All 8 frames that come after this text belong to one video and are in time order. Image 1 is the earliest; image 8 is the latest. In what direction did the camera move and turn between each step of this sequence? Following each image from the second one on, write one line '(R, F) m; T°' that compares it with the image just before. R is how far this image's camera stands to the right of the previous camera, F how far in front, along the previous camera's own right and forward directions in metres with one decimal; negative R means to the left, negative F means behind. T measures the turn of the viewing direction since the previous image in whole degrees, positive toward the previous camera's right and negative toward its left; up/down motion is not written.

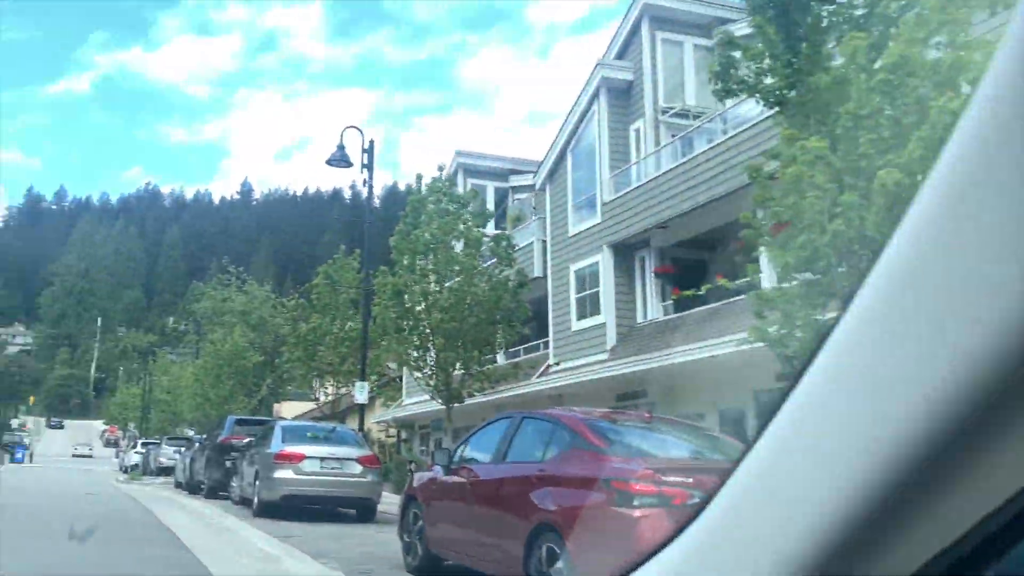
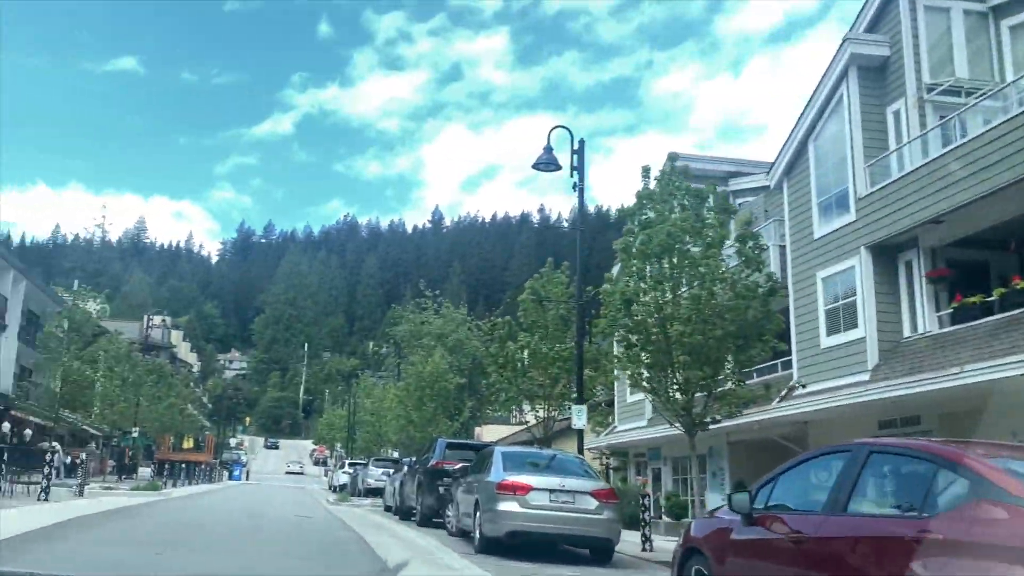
(-1.1, +2.1) m; -12°
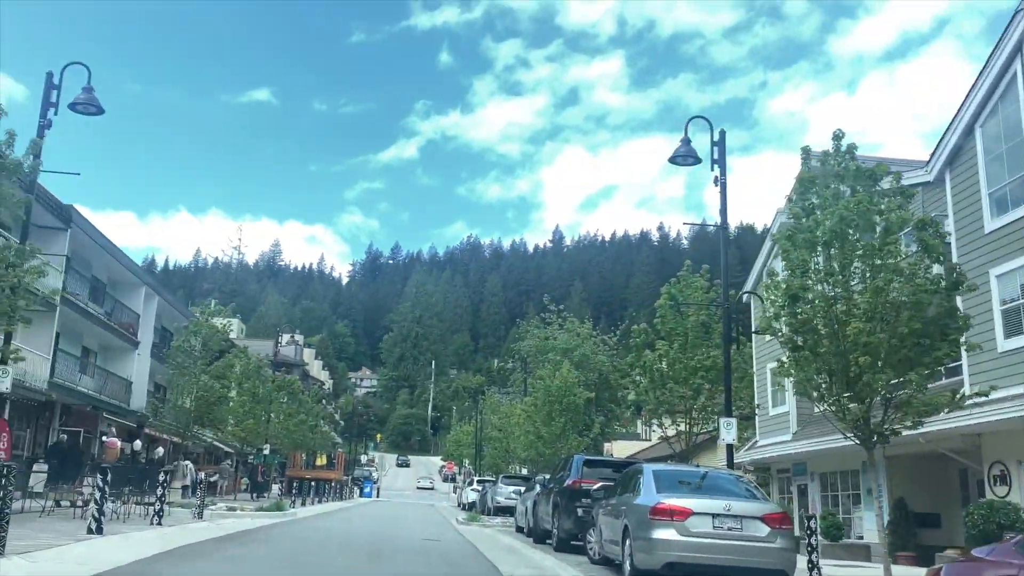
(-0.3, +1.5) m; -8°
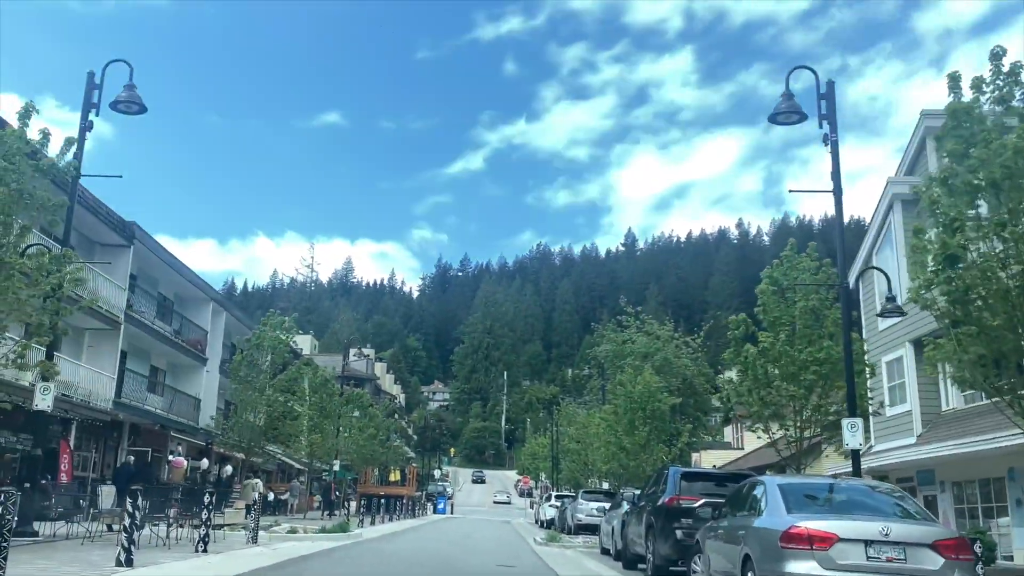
(-0.2, +2.0) m; -5°
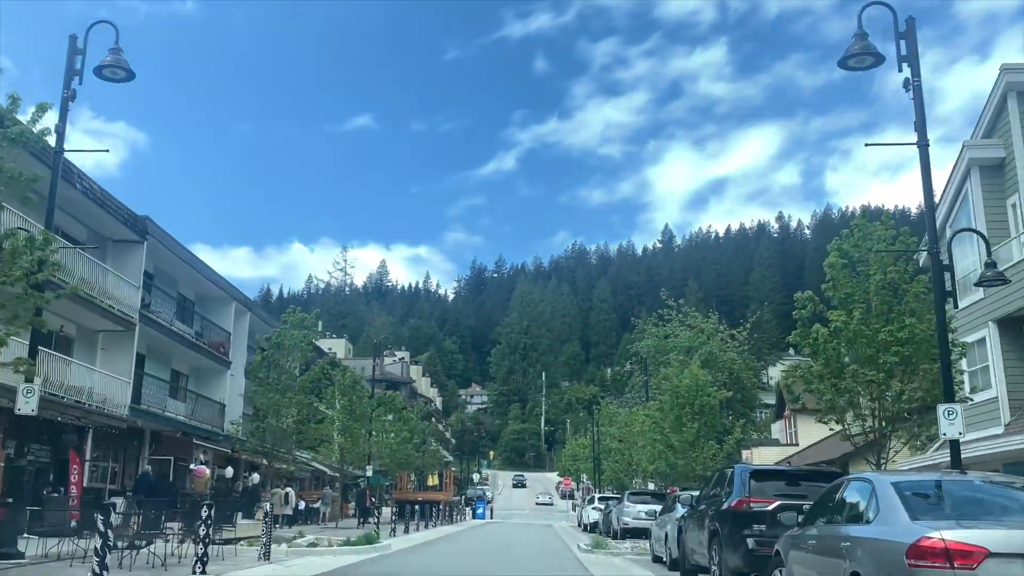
(0.0, +1.9) m; -2°
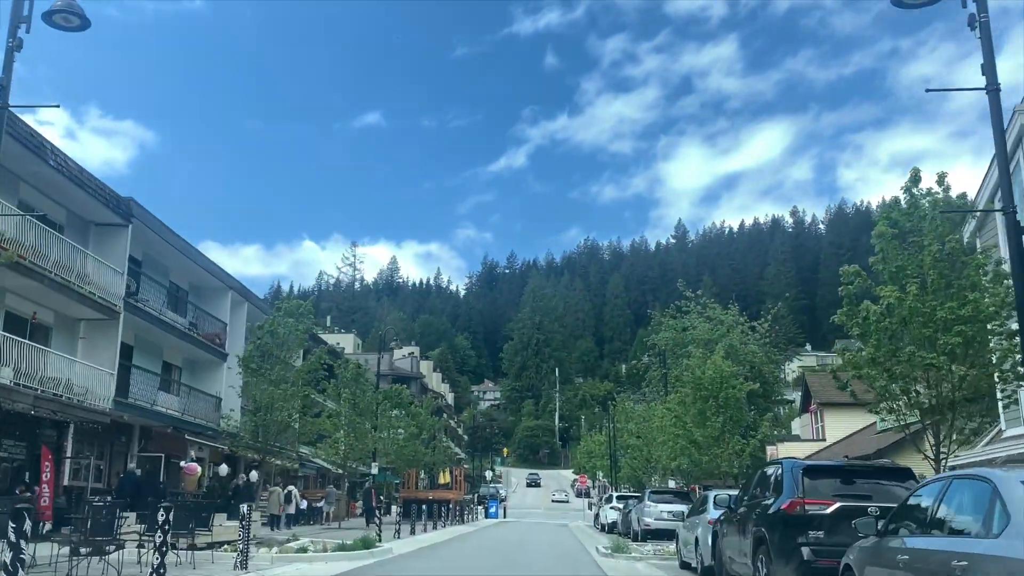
(+0.1, +1.9) m; -1°
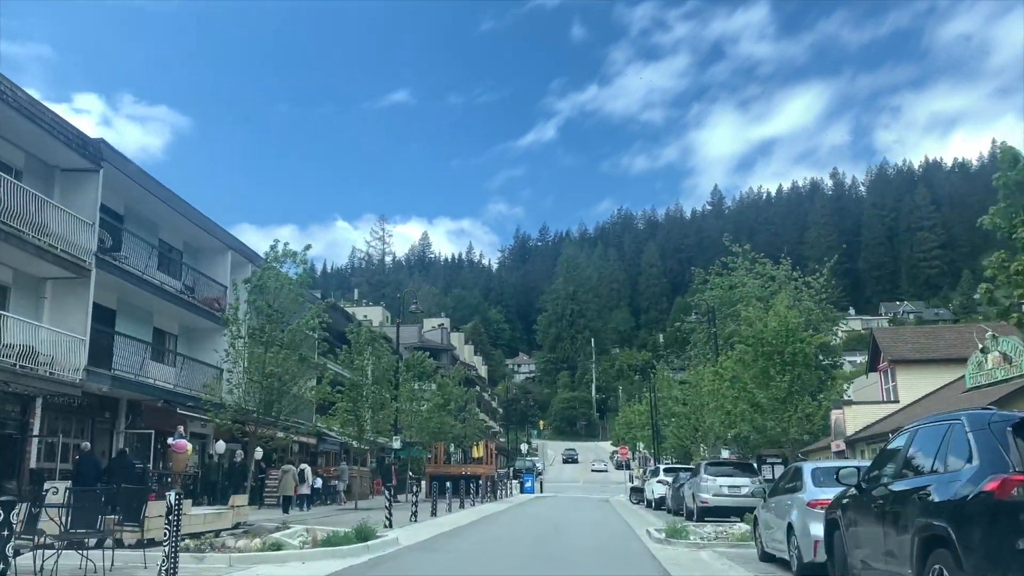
(+0.1, +3.5) m; -2°
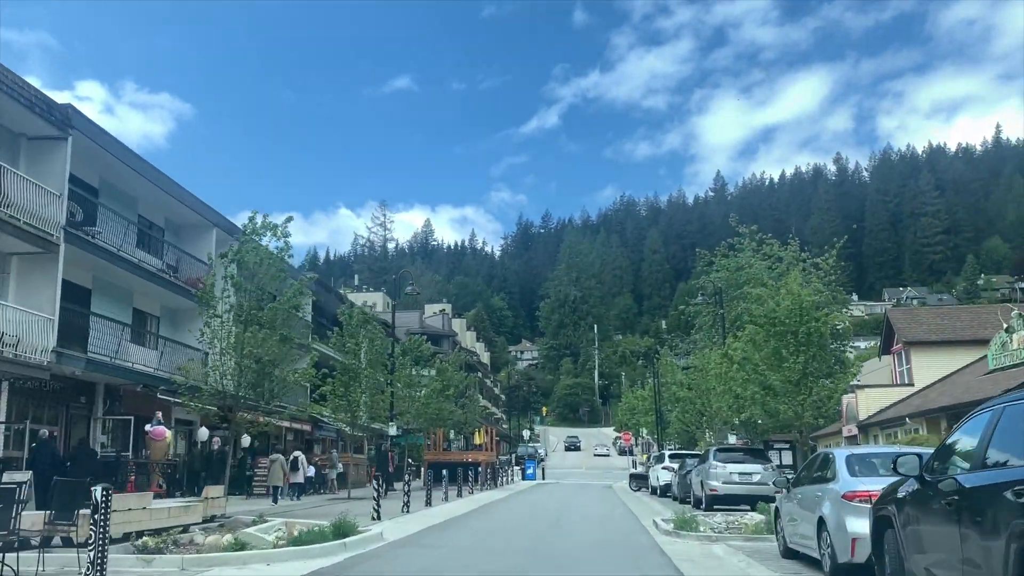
(+0.1, +1.3) m; 0°
